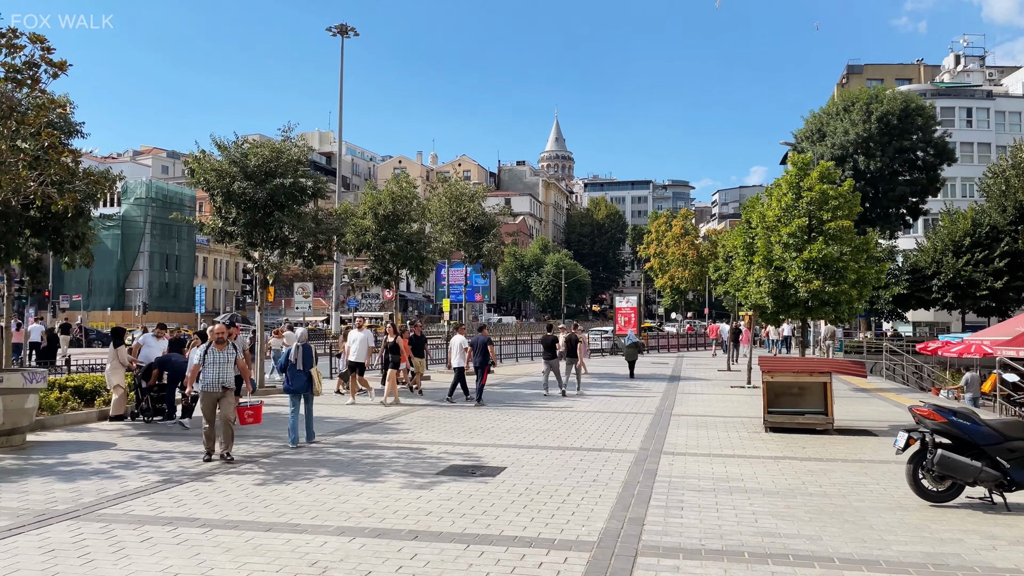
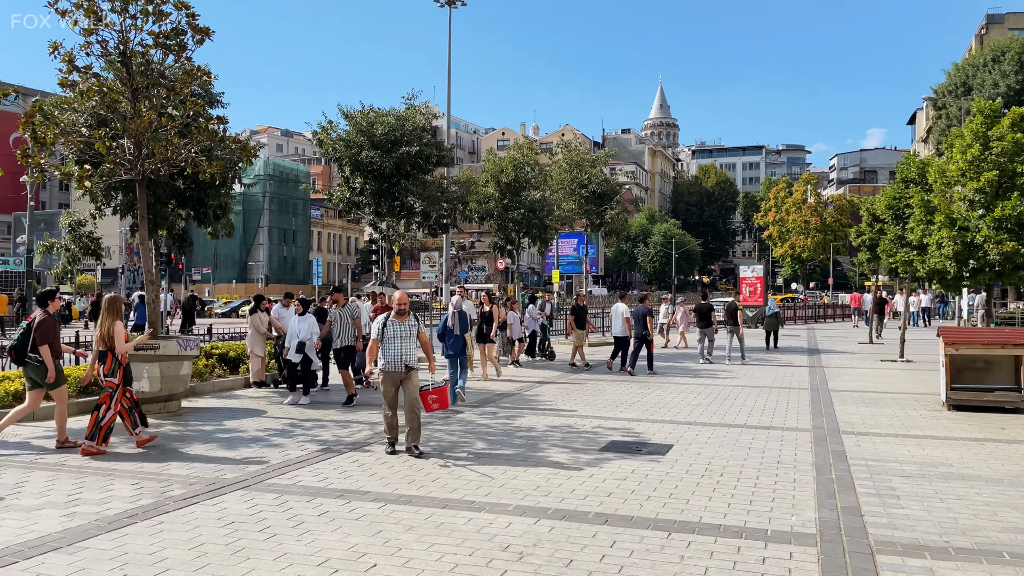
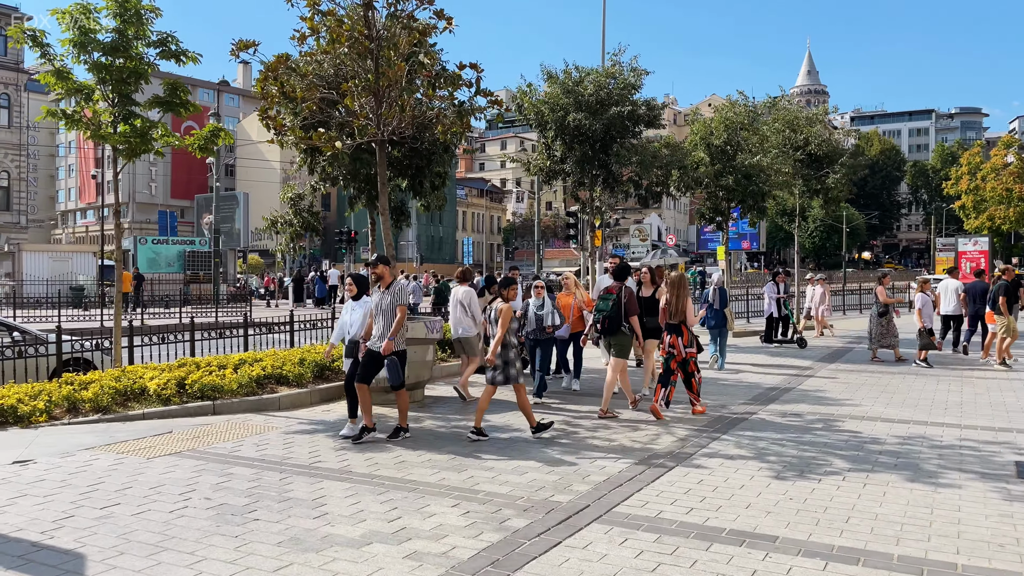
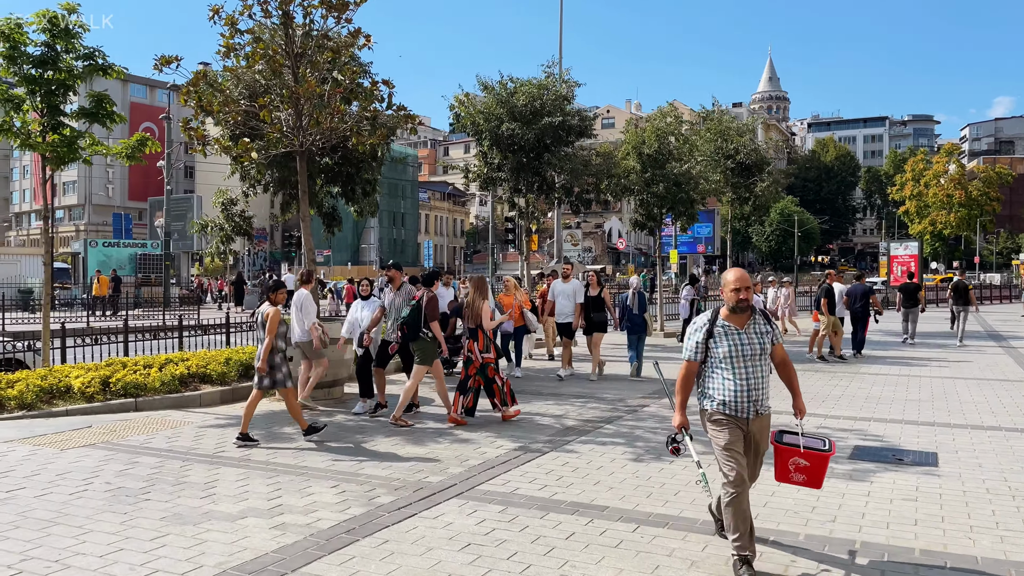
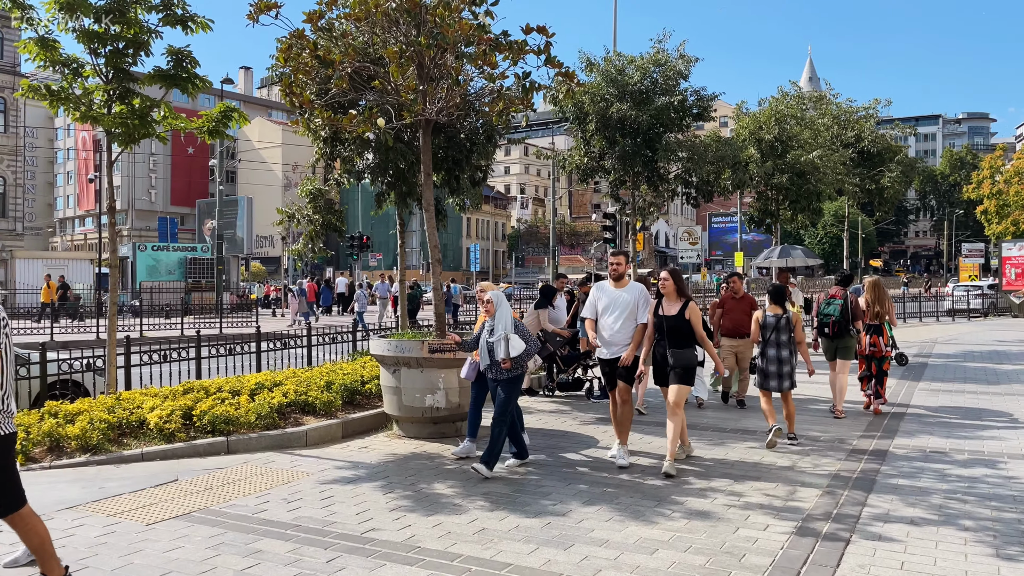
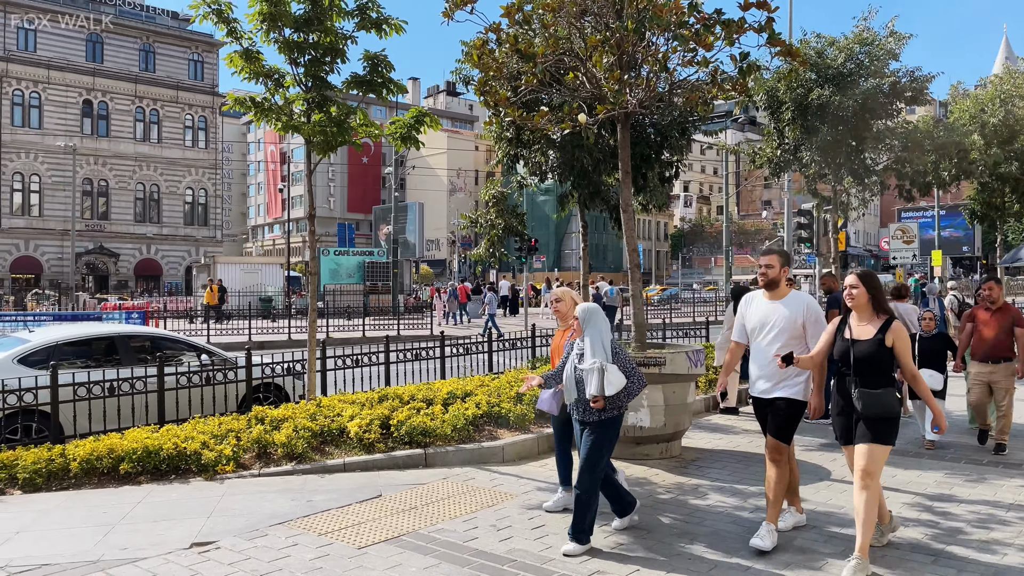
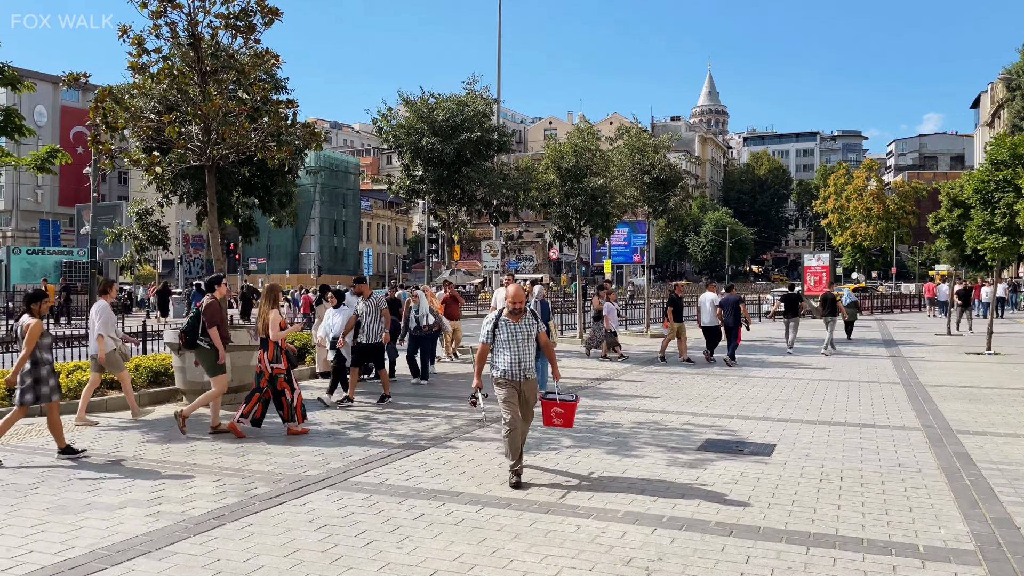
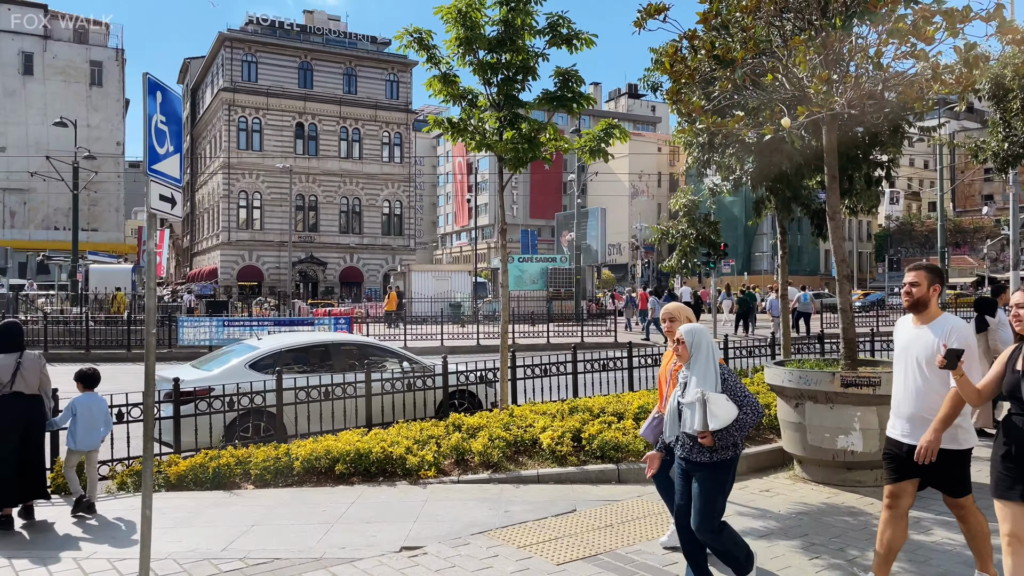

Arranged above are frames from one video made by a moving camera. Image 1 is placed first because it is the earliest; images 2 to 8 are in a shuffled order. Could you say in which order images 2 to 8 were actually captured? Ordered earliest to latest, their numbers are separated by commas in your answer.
2, 7, 4, 3, 5, 6, 8
